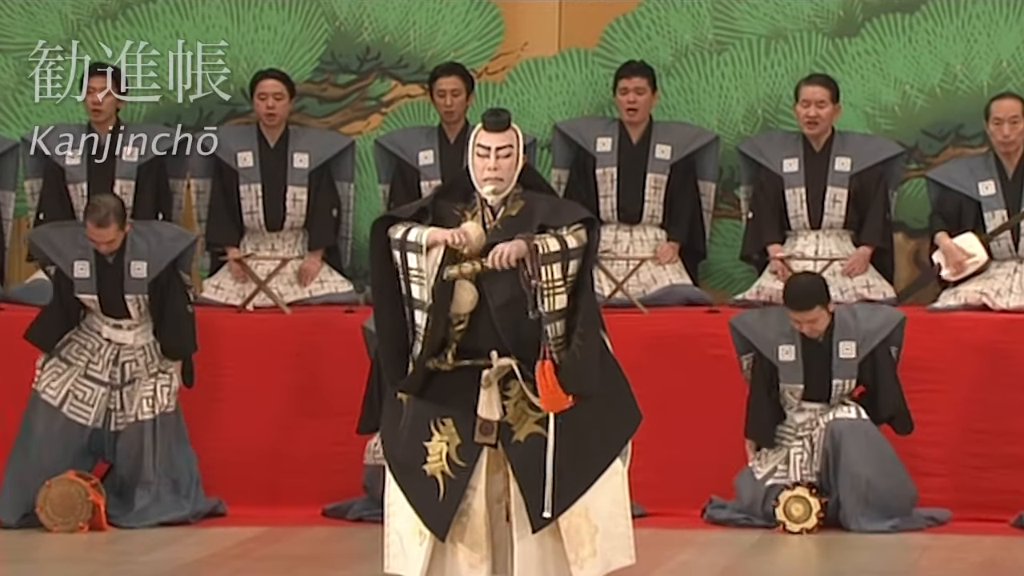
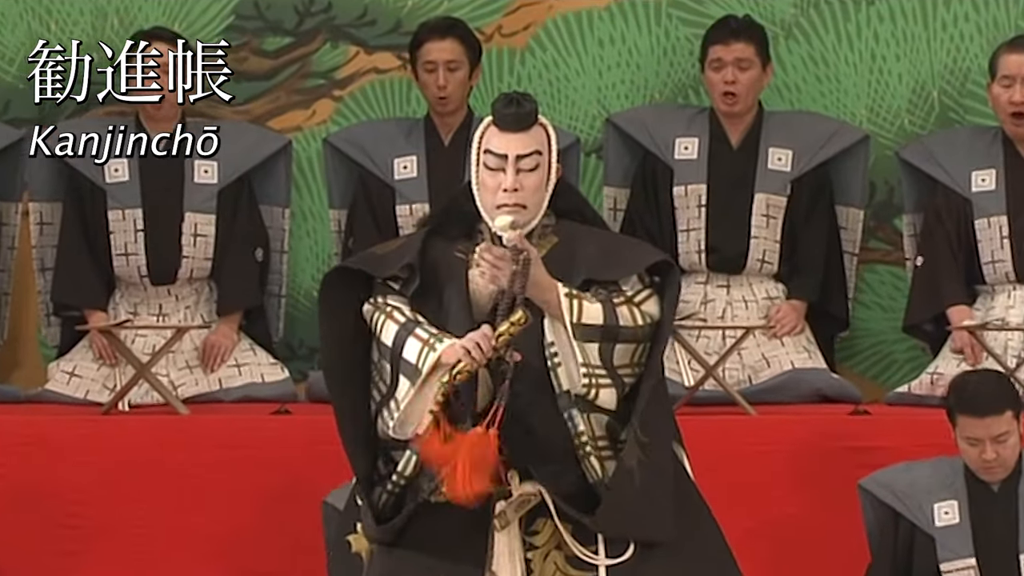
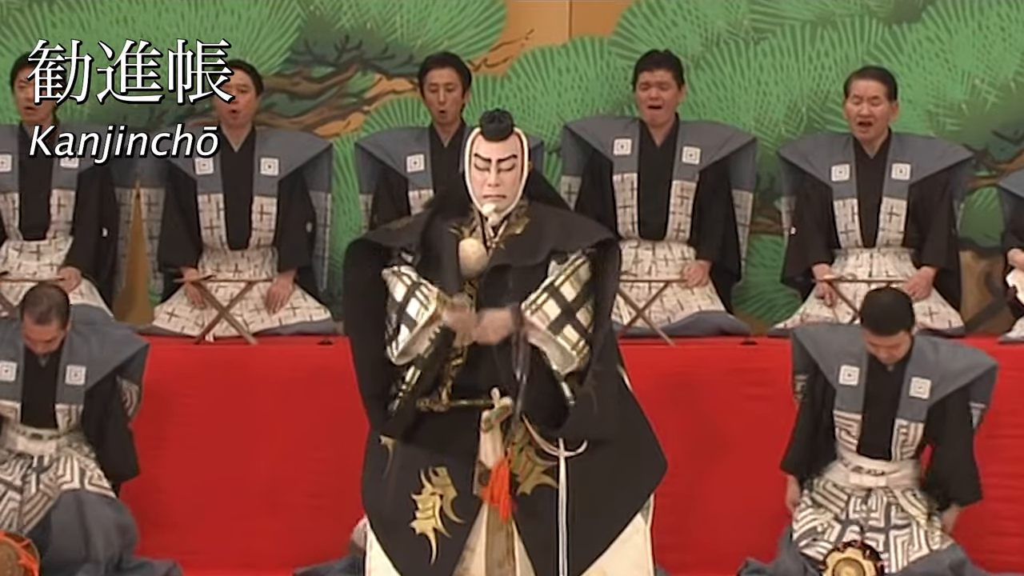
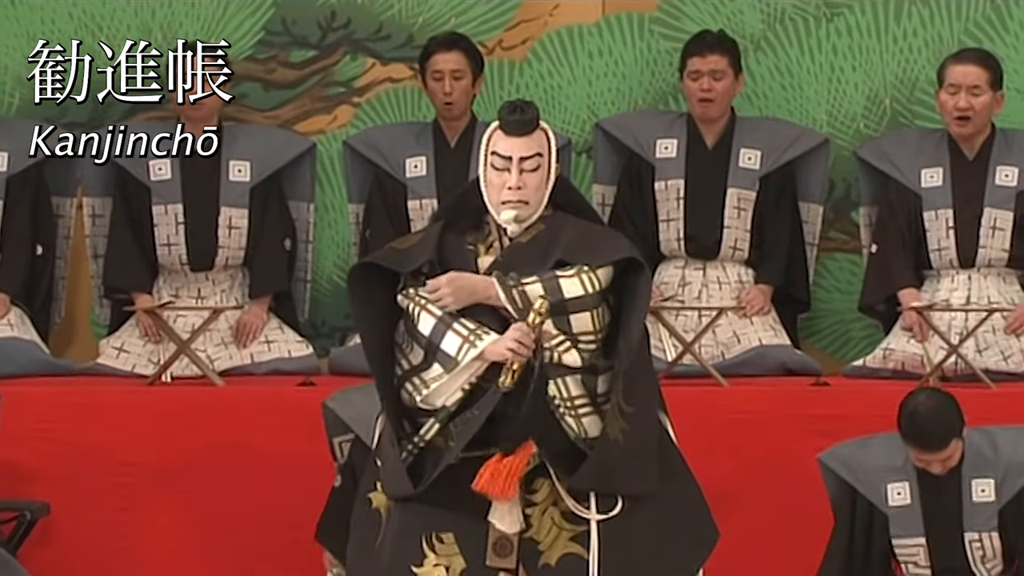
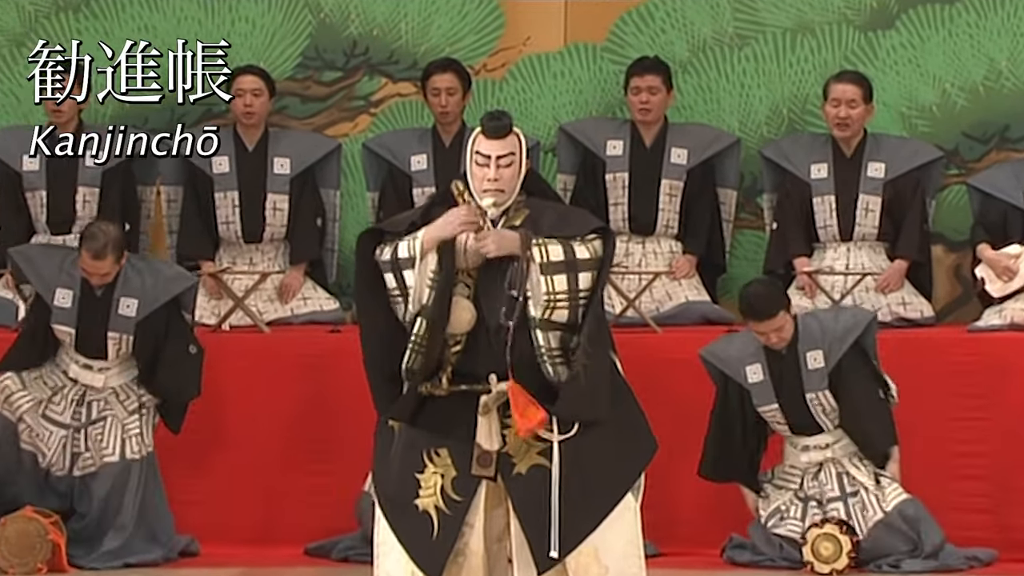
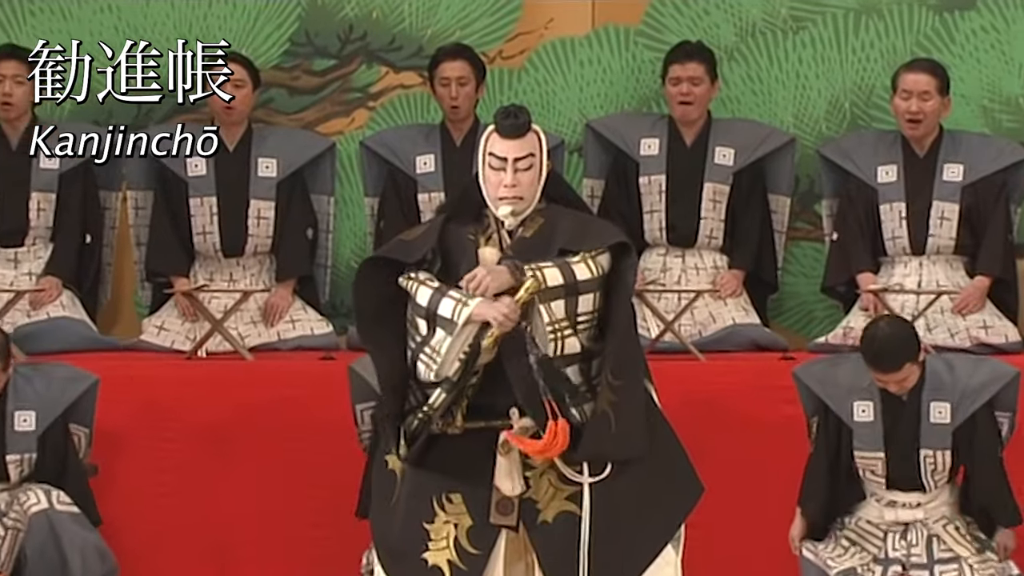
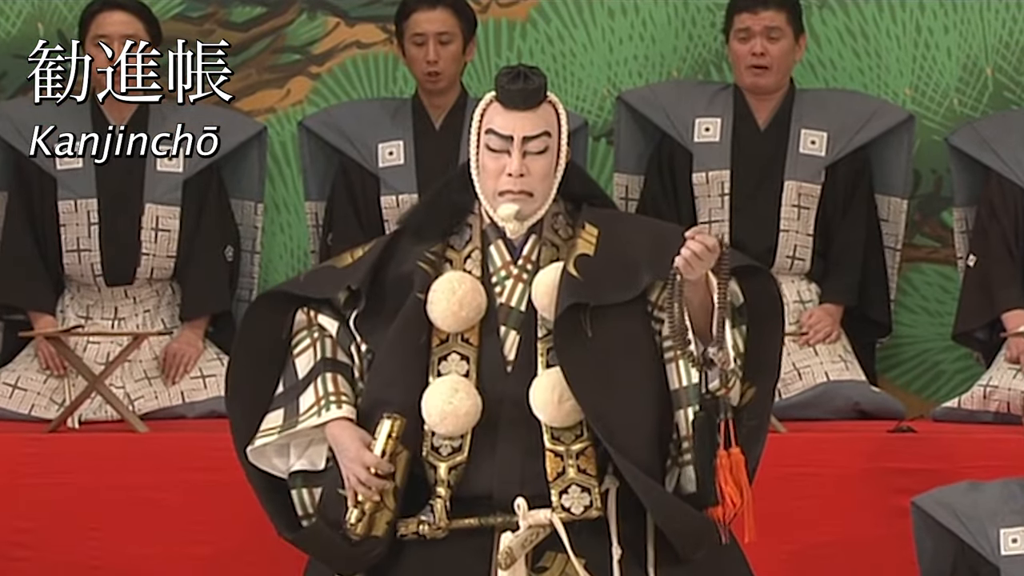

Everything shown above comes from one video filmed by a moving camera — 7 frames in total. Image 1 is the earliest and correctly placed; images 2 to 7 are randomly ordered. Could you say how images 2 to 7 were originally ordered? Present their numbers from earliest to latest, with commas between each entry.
5, 3, 6, 4, 2, 7
